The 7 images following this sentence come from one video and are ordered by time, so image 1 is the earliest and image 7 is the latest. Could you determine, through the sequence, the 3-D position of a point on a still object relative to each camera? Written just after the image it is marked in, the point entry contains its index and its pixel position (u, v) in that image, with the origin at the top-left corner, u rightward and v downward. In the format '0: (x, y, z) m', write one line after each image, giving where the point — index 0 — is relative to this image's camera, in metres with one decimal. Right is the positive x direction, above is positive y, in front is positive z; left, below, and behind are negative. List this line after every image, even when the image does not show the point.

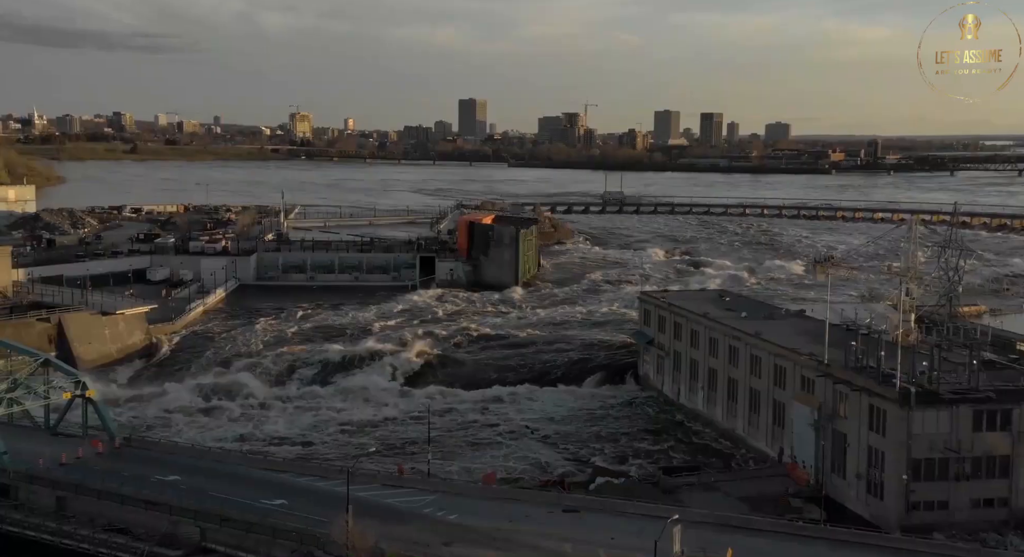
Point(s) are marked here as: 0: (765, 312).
0: (+4.3, -0.6, +17.8) m
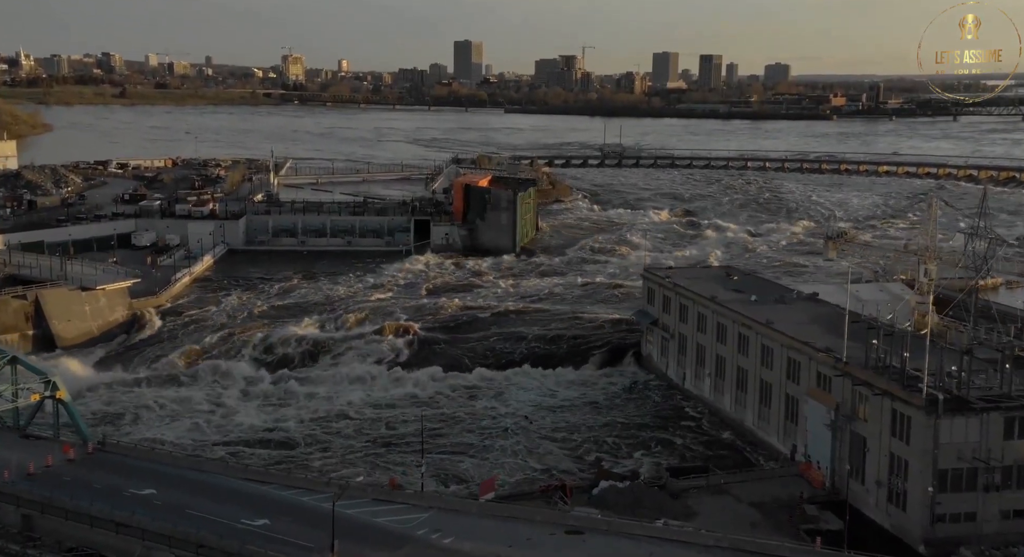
0: (+4.3, -0.3, +16.9) m
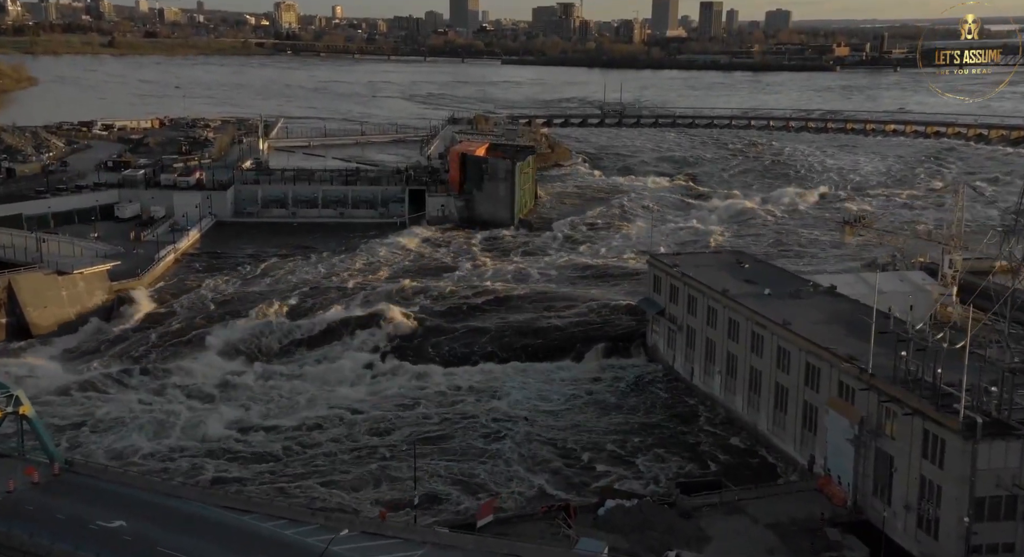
0: (+4.3, -0.2, +15.9) m
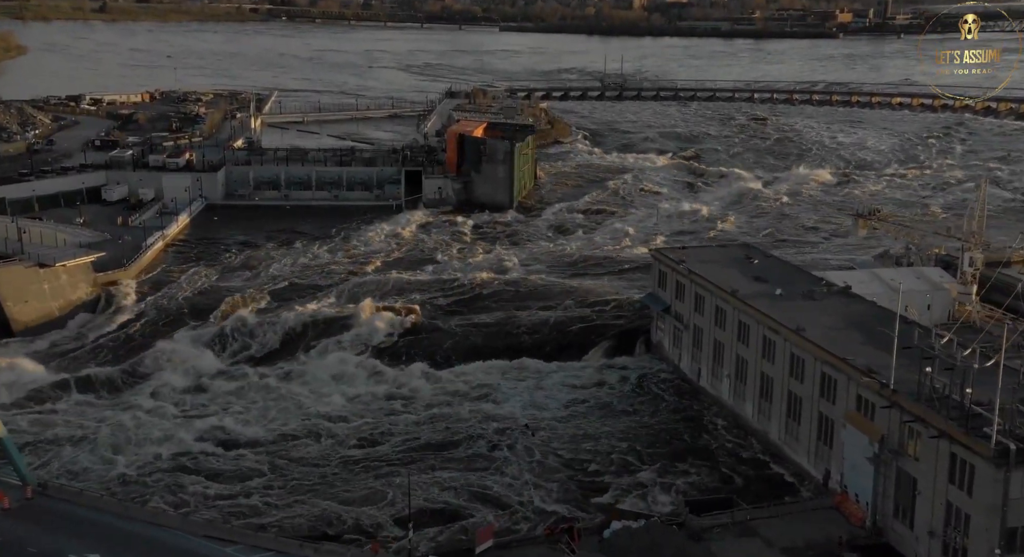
0: (+4.3, -0.1, +15.2) m
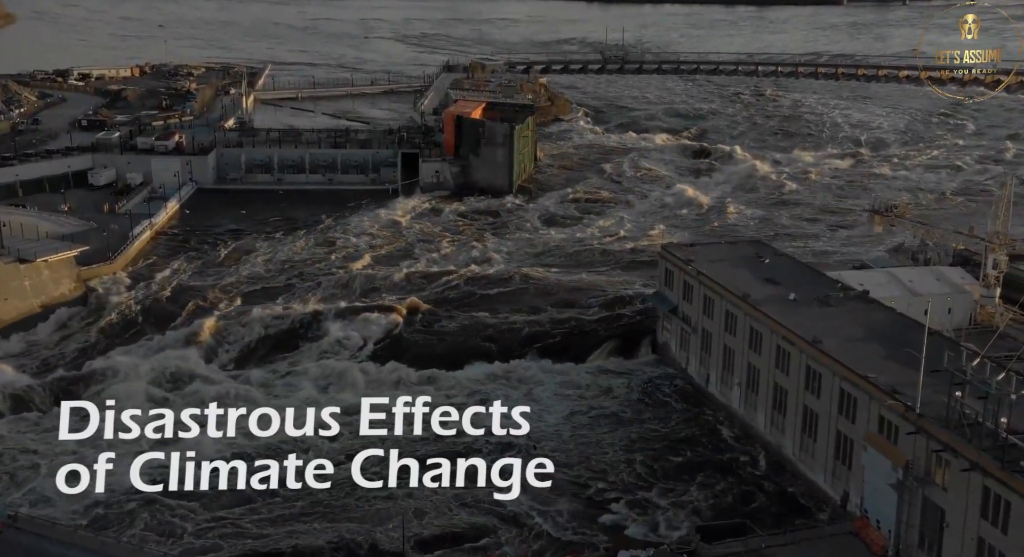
0: (+4.3, -0.2, +14.5) m
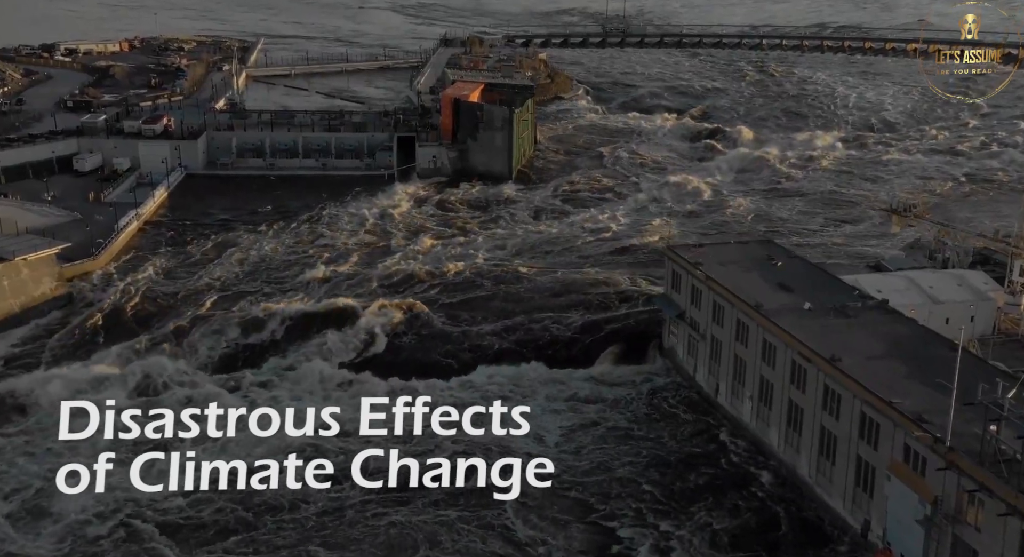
0: (+4.3, -0.3, +13.8) m
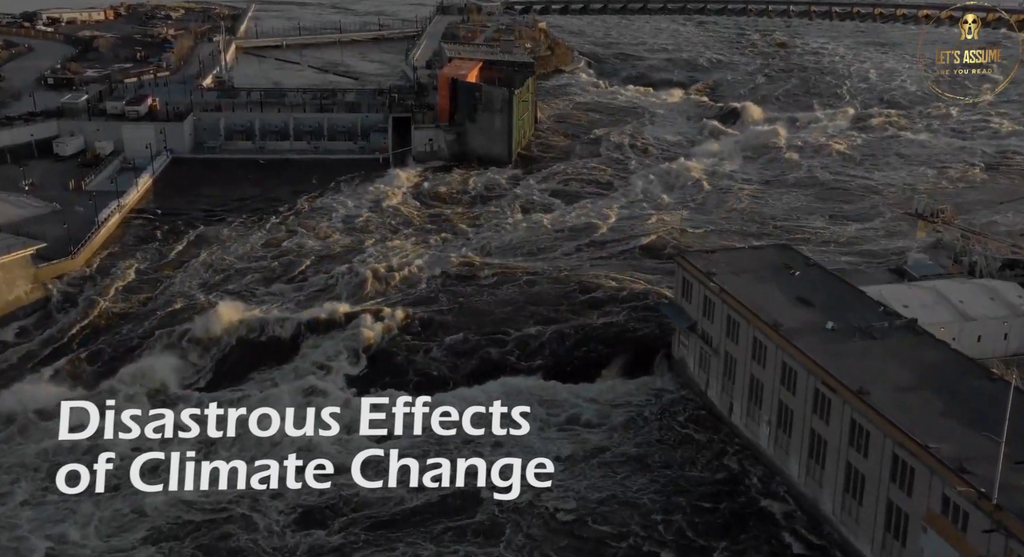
0: (+4.4, -0.5, +12.9) m
